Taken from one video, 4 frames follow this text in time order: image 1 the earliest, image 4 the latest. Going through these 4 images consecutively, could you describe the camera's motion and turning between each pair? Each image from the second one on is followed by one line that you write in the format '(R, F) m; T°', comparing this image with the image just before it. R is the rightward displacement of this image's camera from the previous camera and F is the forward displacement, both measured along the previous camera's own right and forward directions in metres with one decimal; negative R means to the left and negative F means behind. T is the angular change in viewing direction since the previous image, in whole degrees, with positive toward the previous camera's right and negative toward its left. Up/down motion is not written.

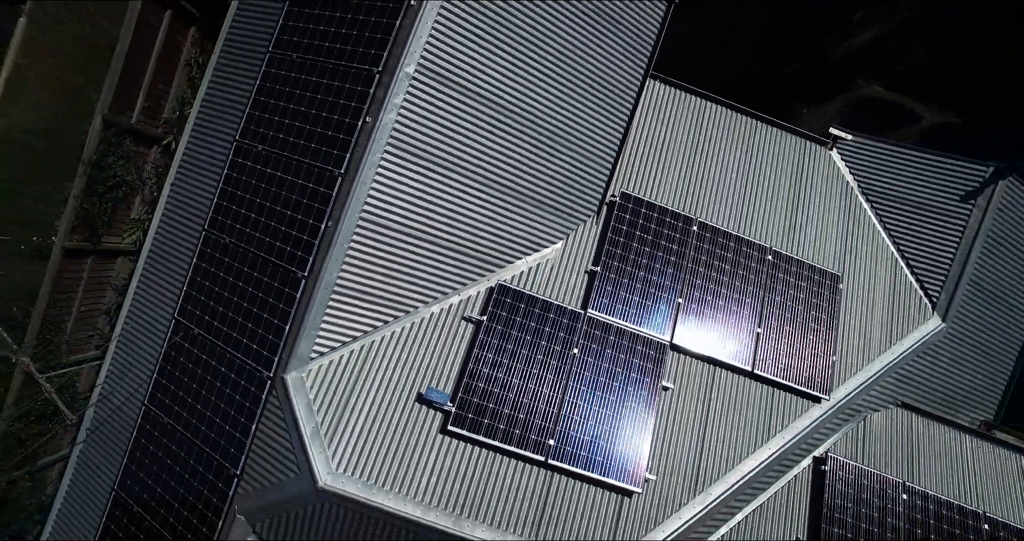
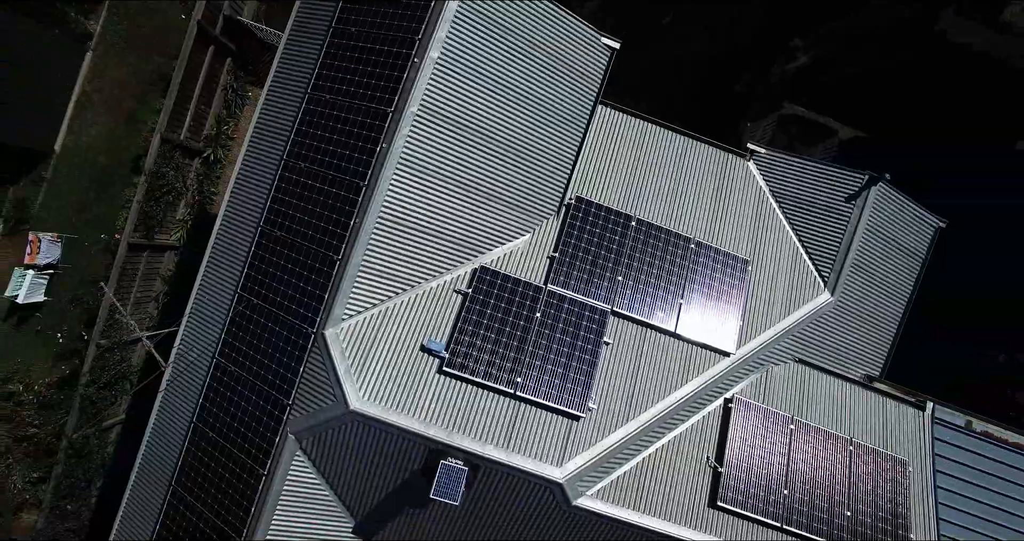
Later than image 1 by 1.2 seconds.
(+0.4, -2.6) m; 0°
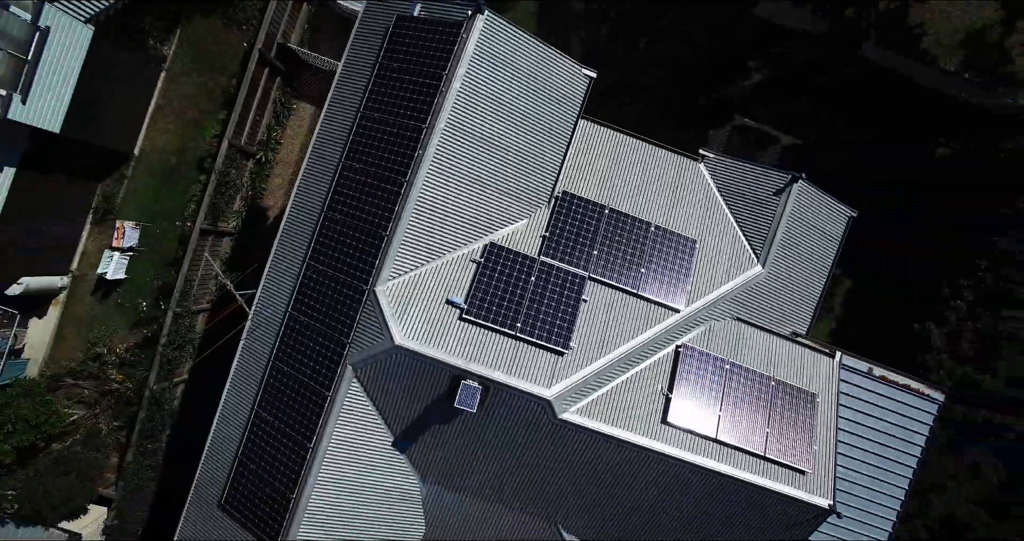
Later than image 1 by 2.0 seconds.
(0.0, -3.4) m; 0°
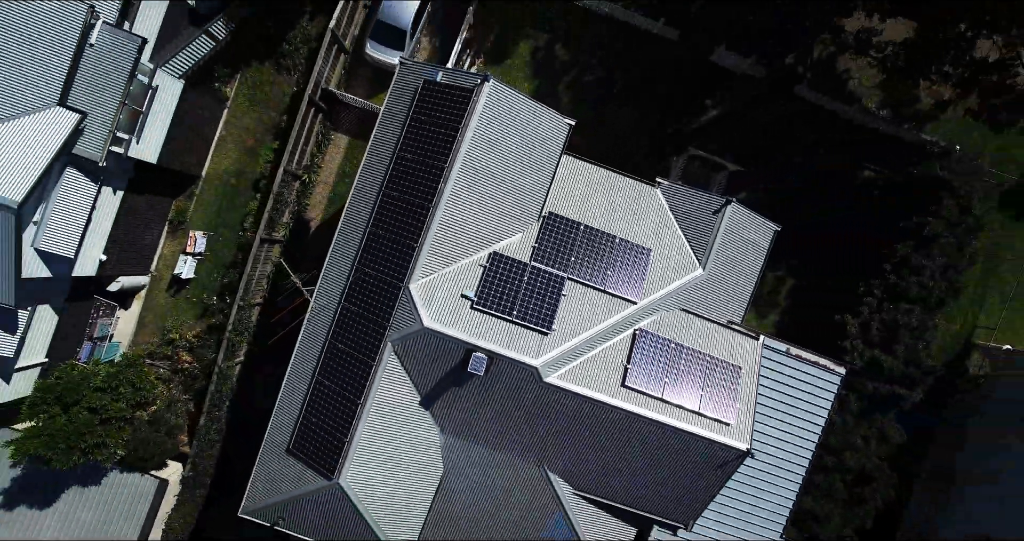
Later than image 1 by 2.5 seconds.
(0.0, -4.6) m; 0°
